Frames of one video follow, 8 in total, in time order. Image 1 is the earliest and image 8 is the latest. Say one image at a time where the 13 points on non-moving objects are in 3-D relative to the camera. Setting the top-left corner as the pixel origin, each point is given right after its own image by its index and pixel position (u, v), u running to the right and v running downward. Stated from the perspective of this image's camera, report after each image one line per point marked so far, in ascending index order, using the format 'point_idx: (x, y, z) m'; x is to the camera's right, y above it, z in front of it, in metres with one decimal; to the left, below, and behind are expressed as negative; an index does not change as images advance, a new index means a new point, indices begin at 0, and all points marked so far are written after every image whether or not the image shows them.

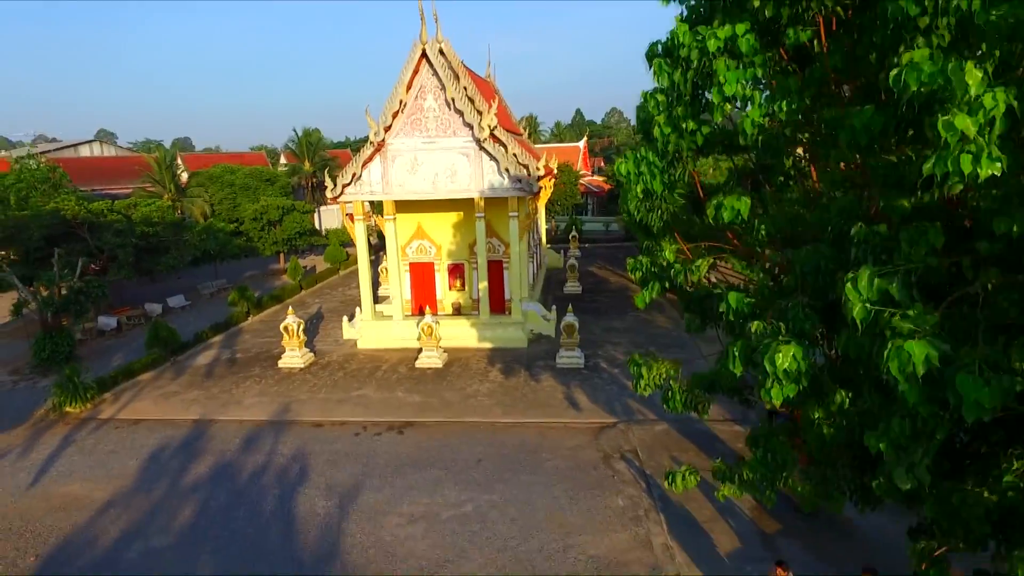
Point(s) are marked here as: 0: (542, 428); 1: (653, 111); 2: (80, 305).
0: (+0.5, -2.2, +10.5) m
1: (+0.8, +1.0, +3.7) m
2: (-9.9, -0.3, +15.4) m
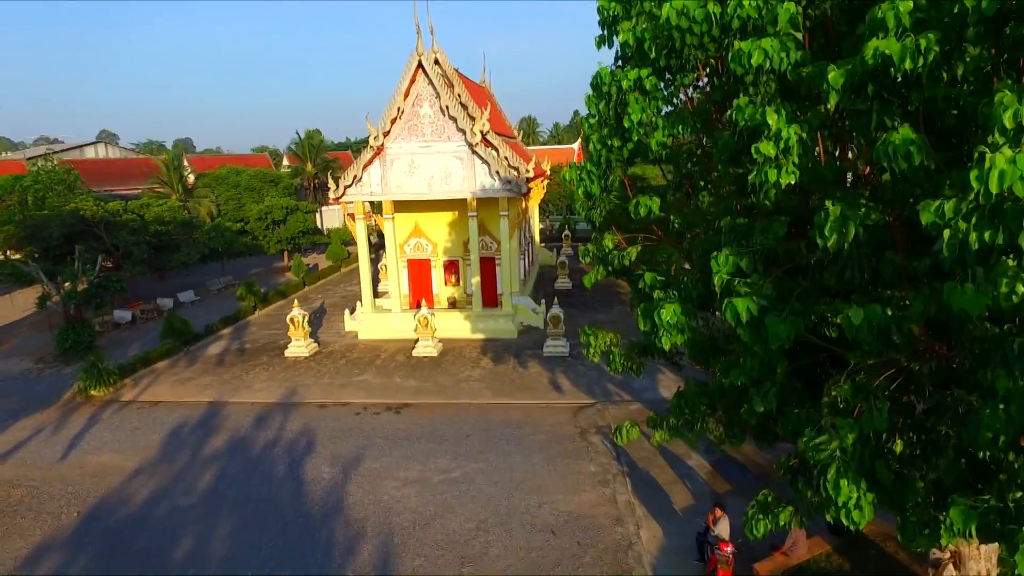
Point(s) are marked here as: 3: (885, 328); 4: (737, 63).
0: (+0.3, -2.1, +11.6) m
1: (+0.6, +1.1, +4.8) m
2: (-10.1, -0.2, +16.4) m
3: (+1.6, -0.2, +2.9) m
4: (+1.2, +1.1, +3.4) m
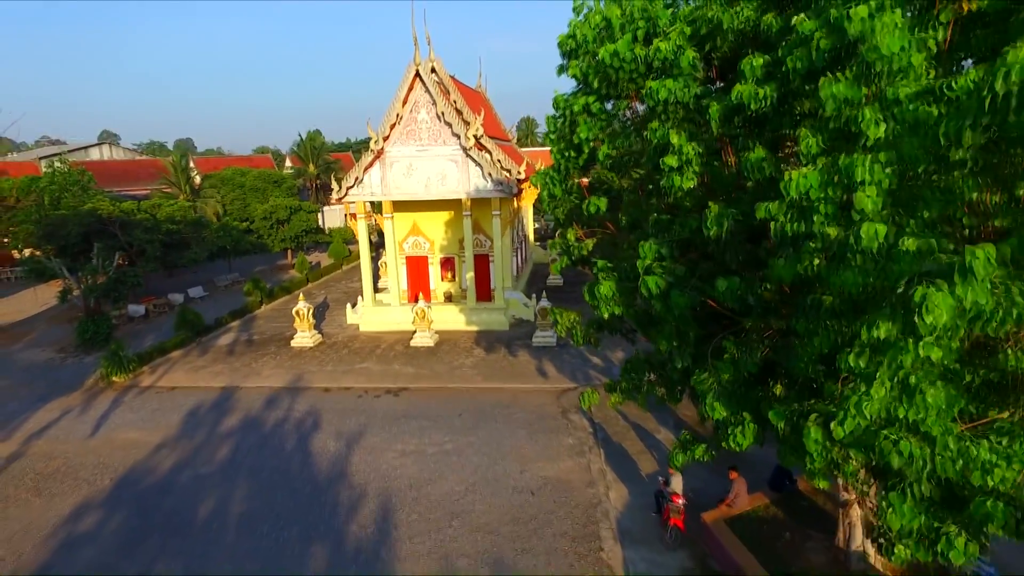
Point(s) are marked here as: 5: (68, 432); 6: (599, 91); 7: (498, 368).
0: (0.0, -1.9, +12.6) m
1: (+0.4, +1.3, +5.8) m
2: (-10.3, 0.0, +17.5) m
3: (+1.4, 0.0, +3.9) m
4: (+0.9, +1.3, +4.4) m
5: (-7.6, -2.5, +11.3) m
6: (+0.7, +1.5, +5.2) m
7: (-0.3, -1.7, +14.0) m
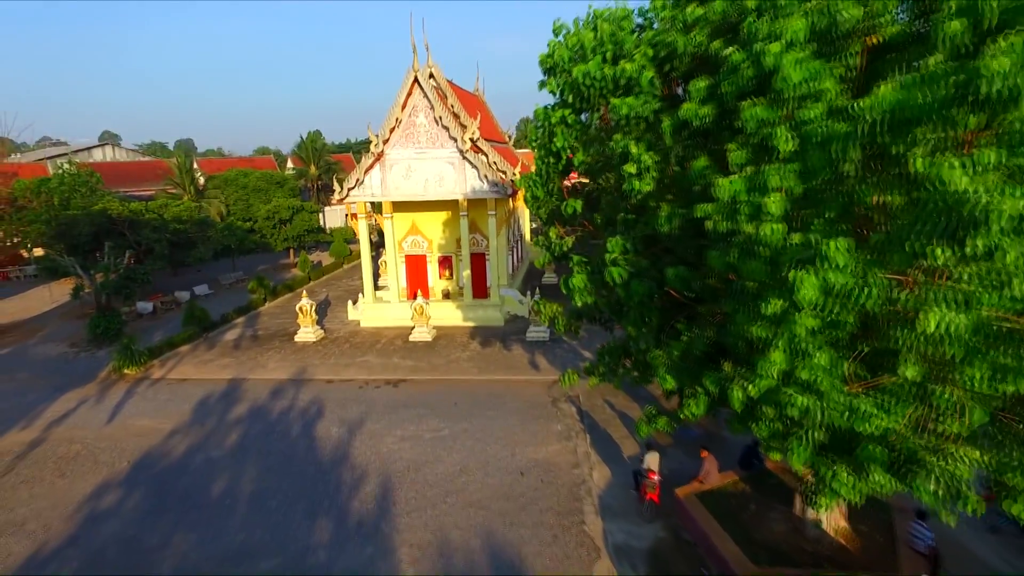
0: (-0.1, -1.9, +13.3) m
1: (+0.2, +1.3, +6.5) m
2: (-10.5, 0.0, +18.1) m
3: (+1.3, 0.0, +4.6) m
4: (+0.8, +1.4, +5.1) m
5: (-7.7, -2.4, +12.0) m
6: (+0.5, +1.6, +5.8) m
7: (-0.4, -1.6, +14.6) m
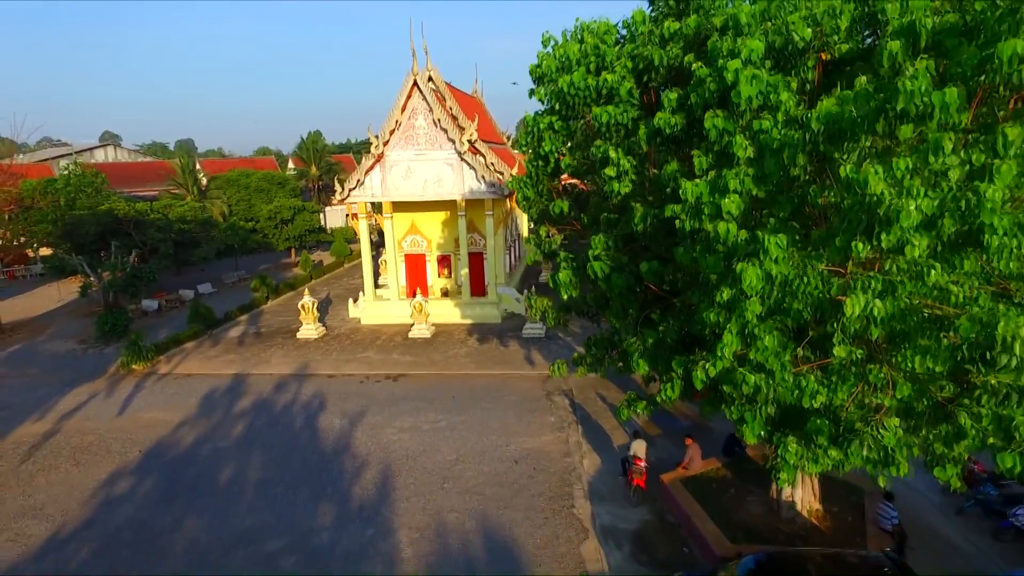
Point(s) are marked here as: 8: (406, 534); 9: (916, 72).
0: (-0.2, -1.8, +13.7) m
1: (+0.1, +1.4, +6.9) m
2: (-10.6, +0.1, +18.6) m
3: (+1.2, +0.1, +5.0) m
4: (+0.7, +1.4, +5.5) m
5: (-7.8, -2.3, +12.4) m
6: (+0.5, +1.7, +6.3) m
7: (-0.5, -1.6, +15.1) m
8: (-1.3, -3.0, +8.1) m
9: (+2.0, +1.0, +3.3) m
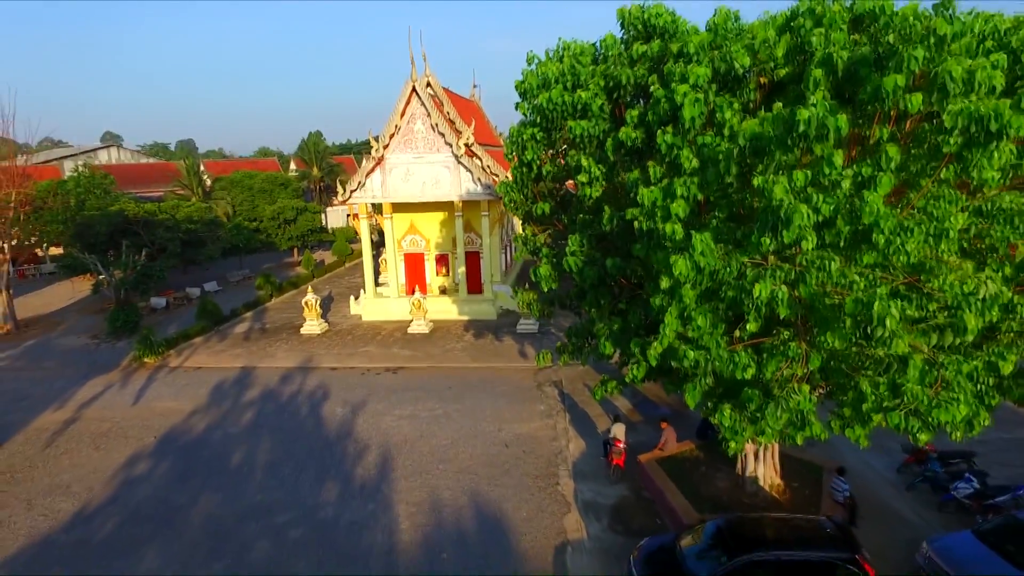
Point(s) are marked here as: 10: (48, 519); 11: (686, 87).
0: (-0.3, -1.7, +14.4) m
1: (0.0, +1.5, +7.6) m
2: (-10.7, +0.1, +19.3) m
3: (+1.0, +0.2, +5.8) m
4: (+0.6, +1.5, +6.3) m
5: (-7.9, -2.3, +13.2) m
6: (+0.3, +1.7, +7.0) m
7: (-0.6, -1.5, +15.8) m
8: (-1.4, -2.9, +8.8) m
9: (+1.8, +1.1, +4.0) m
10: (-6.2, -3.1, +8.8) m
11: (+1.3, +1.5, +4.9) m
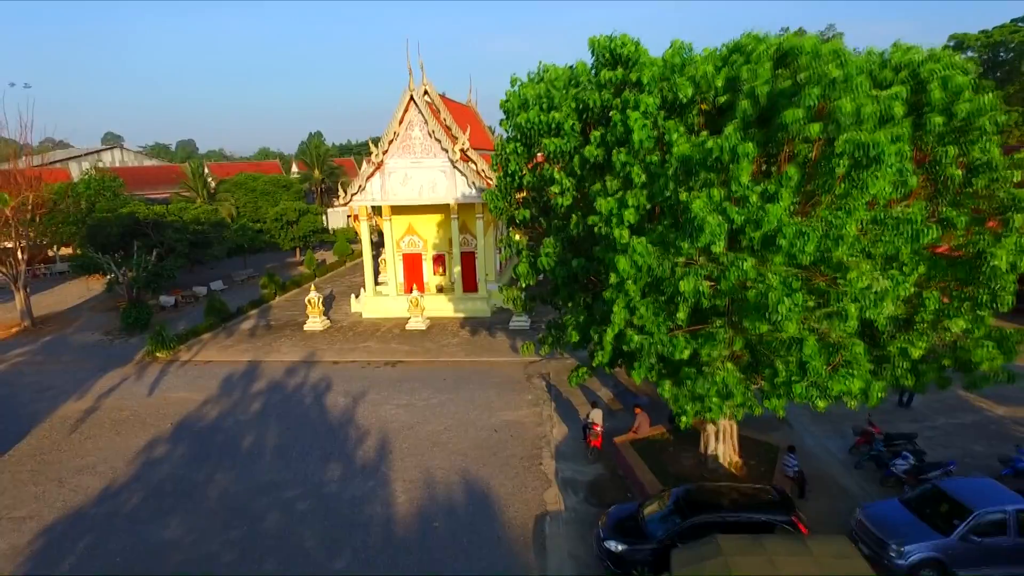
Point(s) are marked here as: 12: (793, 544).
0: (-0.5, -1.7, +15.3) m
1: (-0.2, +1.5, +8.6) m
2: (-10.9, +0.2, +20.2) m
3: (+0.9, +0.2, +6.7) m
4: (+0.4, +1.5, +7.2) m
5: (-8.1, -2.2, +14.1) m
6: (+0.1, +1.8, +7.9) m
7: (-0.8, -1.5, +16.7) m
8: (-1.6, -2.9, +9.7) m
9: (+1.6, +1.2, +4.9) m
10: (-6.4, -3.0, +9.7) m
11: (+1.1, +1.5, +5.9) m
12: (+2.6, -2.3, +6.1) m
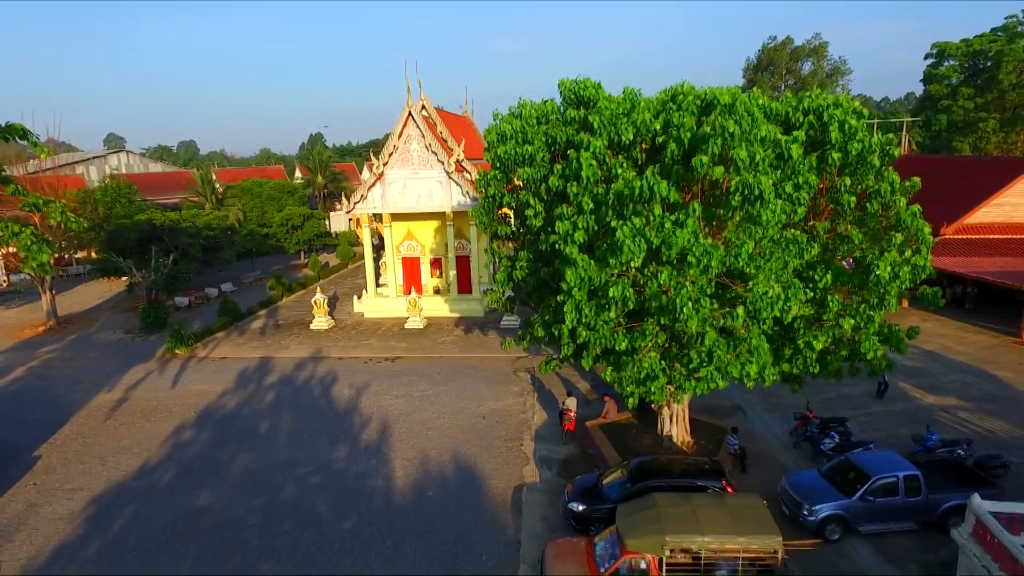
0: (-0.8, -1.8, +16.8) m
1: (-0.5, +1.4, +10.0) m
2: (-11.2, +0.1, +21.7) m
3: (+0.6, +0.1, +8.2) m
4: (+0.1, +1.5, +8.7) m
5: (-8.4, -2.3, +15.6) m
6: (-0.1, +1.7, +9.4) m
7: (-1.1, -1.5, +18.2) m
8: (-1.9, -2.9, +11.2) m
9: (+1.3, +1.1, +6.4) m
10: (-6.6, -3.1, +11.2) m
11: (+0.8, +1.5, +7.3) m
12: (+2.3, -2.4, +7.6) m
